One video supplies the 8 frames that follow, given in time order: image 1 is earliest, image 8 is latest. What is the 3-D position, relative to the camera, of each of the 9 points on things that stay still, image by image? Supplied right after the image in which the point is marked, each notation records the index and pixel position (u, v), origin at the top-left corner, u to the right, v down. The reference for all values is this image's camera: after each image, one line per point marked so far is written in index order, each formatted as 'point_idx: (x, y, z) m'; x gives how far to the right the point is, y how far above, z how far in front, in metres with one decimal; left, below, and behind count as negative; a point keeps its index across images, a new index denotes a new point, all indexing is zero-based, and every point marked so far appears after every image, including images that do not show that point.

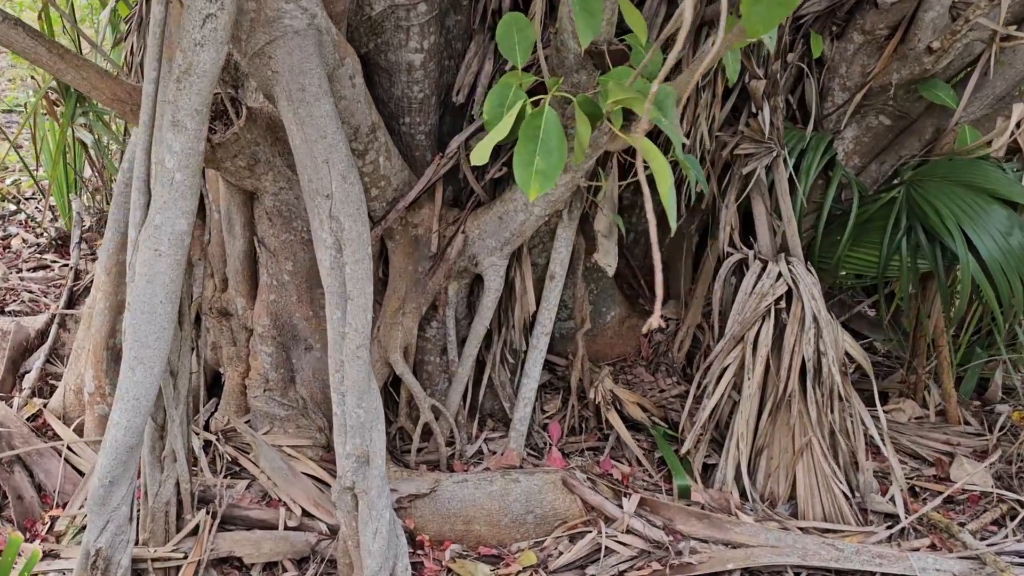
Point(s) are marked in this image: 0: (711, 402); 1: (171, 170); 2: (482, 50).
0: (+0.4, -0.2, +2.3) m
1: (-0.5, +0.2, +1.6) m
2: (-0.1, +0.5, +2.2) m
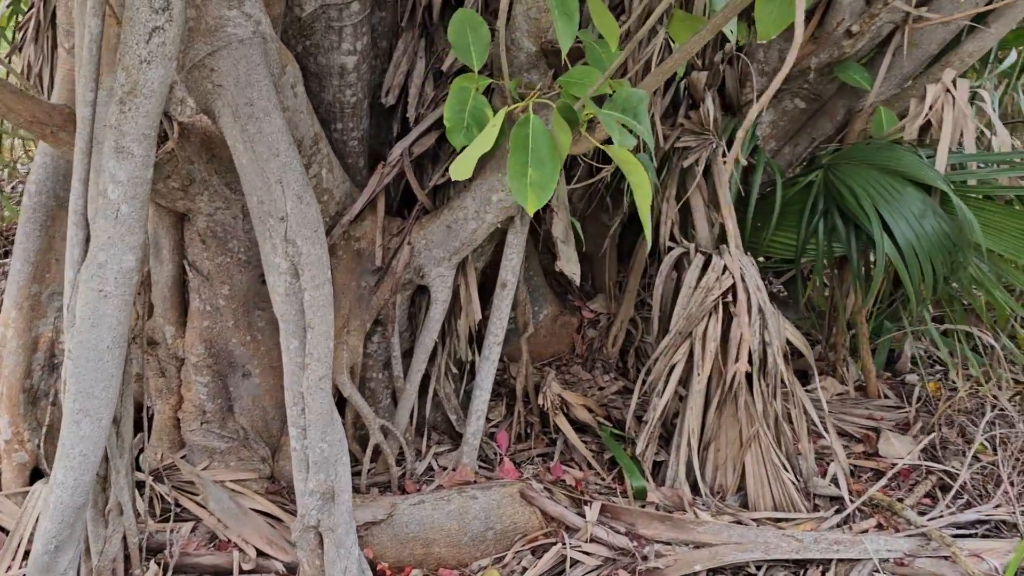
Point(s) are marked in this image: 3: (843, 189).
0: (+0.3, -0.2, +2.3) m
1: (-0.5, +0.1, +1.4) m
2: (-0.2, +0.5, +2.1) m
3: (+0.8, +0.2, +2.5) m
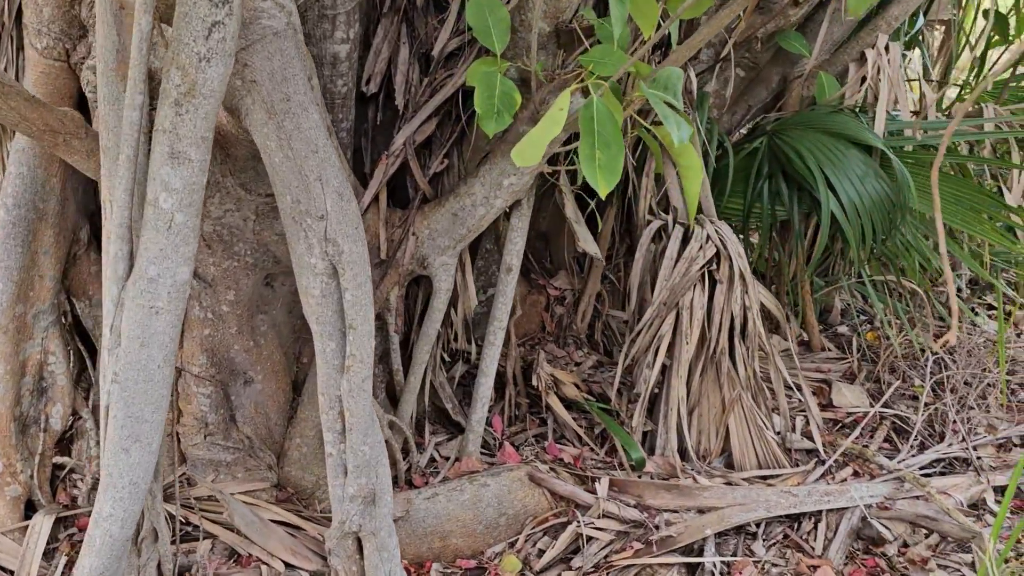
0: (+0.3, -0.2, +2.3) m
1: (-0.4, +0.1, +1.3) m
2: (-0.2, +0.5, +2.0) m
3: (+0.7, +0.3, +2.6) m
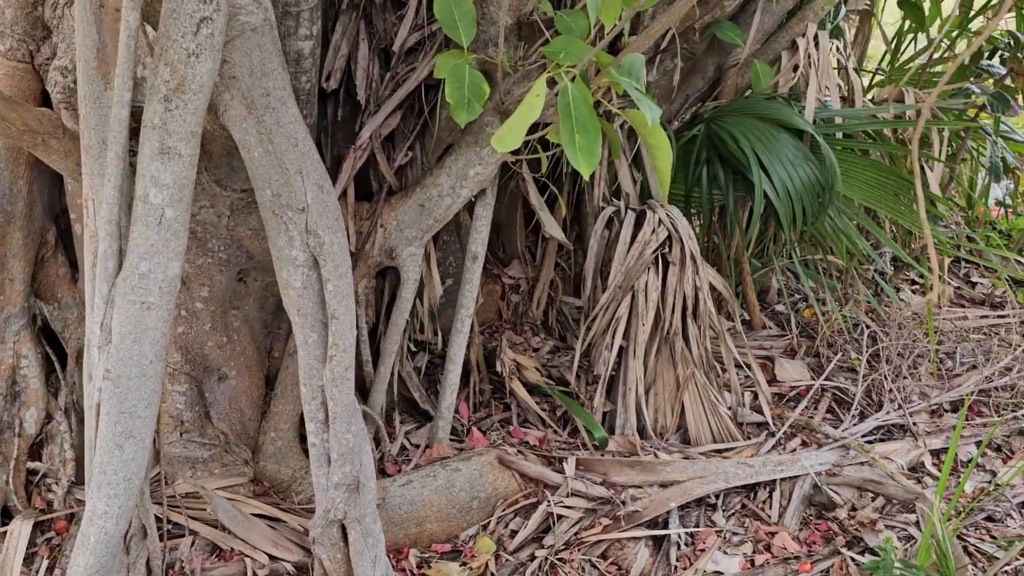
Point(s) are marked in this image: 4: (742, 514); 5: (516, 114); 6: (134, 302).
0: (+0.2, -0.1, +2.4) m
1: (-0.4, +0.1, +1.4) m
2: (-0.3, +0.5, +2.0) m
3: (+0.5, +0.4, +2.7) m
4: (+0.5, -0.5, +2.3) m
5: (0.0, +0.2, +1.4) m
6: (-0.5, 0.0, +1.4) m
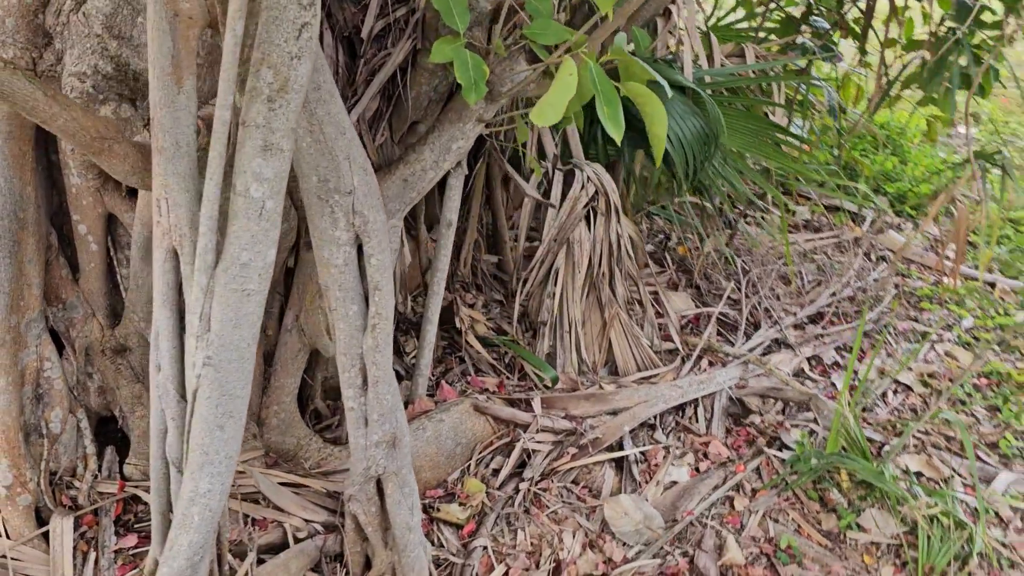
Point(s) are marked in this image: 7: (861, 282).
0: (+0.1, 0.0, +2.7) m
1: (-0.3, +0.1, +1.5) m
2: (-0.4, +0.5, +2.1) m
3: (+0.3, +0.5, +3.0) m
4: (+0.4, -0.3, +2.7) m
5: (+0.1, +0.3, +1.6) m
6: (-0.4, 0.0, +1.5) m
7: (+1.2, 0.0, +3.7) m
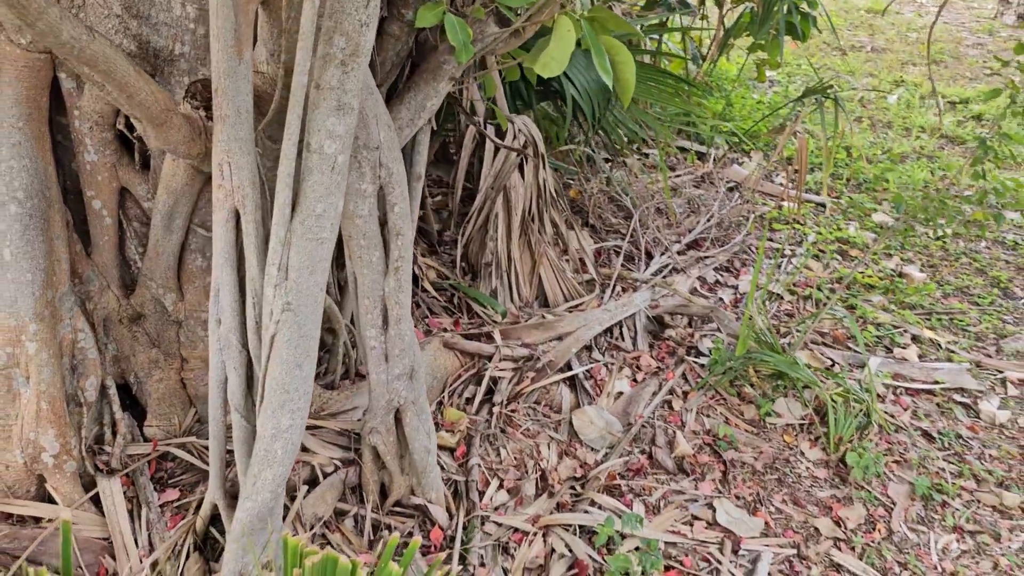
0: (-0.1, +0.1, +2.9) m
1: (-0.3, +0.2, +1.7) m
2: (-0.5, +0.6, +2.3) m
3: (0.0, +0.7, +3.3) m
4: (+0.3, -0.2, +3.0) m
5: (+0.1, +0.4, +1.9) m
6: (-0.3, +0.1, +1.7) m
7: (+0.8, +0.3, +4.1) m
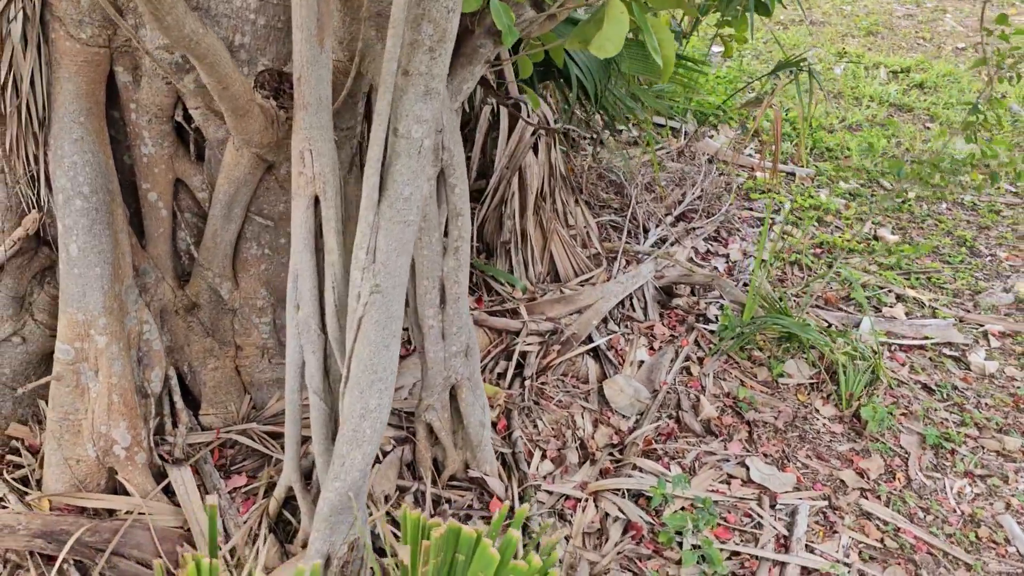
0: (0.0, +0.2, +3.0) m
1: (-0.1, +0.2, +1.7) m
2: (-0.4, +0.7, +2.3) m
3: (0.0, +0.8, +3.3) m
4: (+0.3, -0.1, +3.1) m
5: (+0.2, +0.5, +1.9) m
6: (-0.2, +0.1, +1.7) m
7: (+0.7, +0.4, +4.2) m
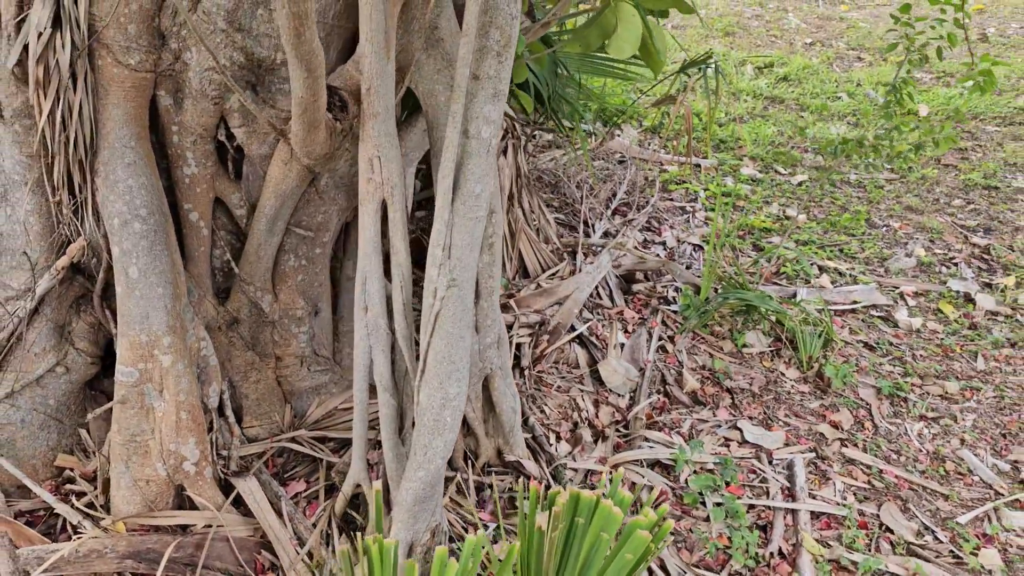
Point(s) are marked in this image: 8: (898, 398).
0: (-0.1, +0.2, +3.1) m
1: (0.0, +0.3, +1.8) m
2: (-0.4, +0.6, +2.4) m
3: (-0.2, +0.8, +3.4) m
4: (+0.3, -0.1, +3.2) m
5: (+0.3, +0.5, +2.1) m
6: (-0.1, +0.1, +1.9) m
7: (+0.5, +0.5, +4.4) m
8: (+1.1, -0.3, +3.1) m
